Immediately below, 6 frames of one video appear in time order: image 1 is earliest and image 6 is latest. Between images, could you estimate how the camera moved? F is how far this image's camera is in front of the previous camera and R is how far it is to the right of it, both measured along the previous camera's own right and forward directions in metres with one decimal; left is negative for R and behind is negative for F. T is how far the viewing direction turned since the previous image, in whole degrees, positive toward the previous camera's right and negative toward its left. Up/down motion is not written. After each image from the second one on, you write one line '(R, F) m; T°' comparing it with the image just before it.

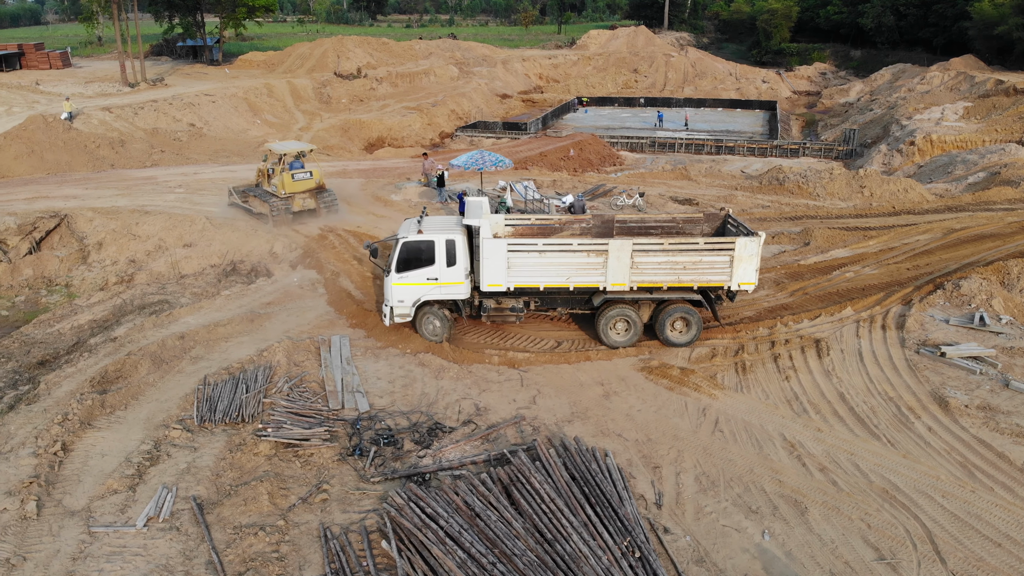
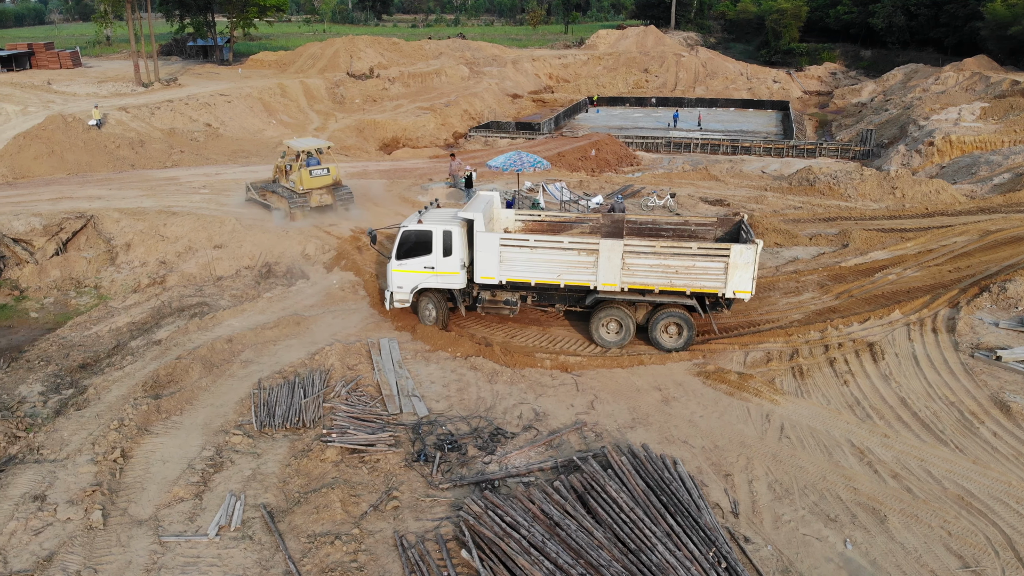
(-0.8, +0.2) m; 0°
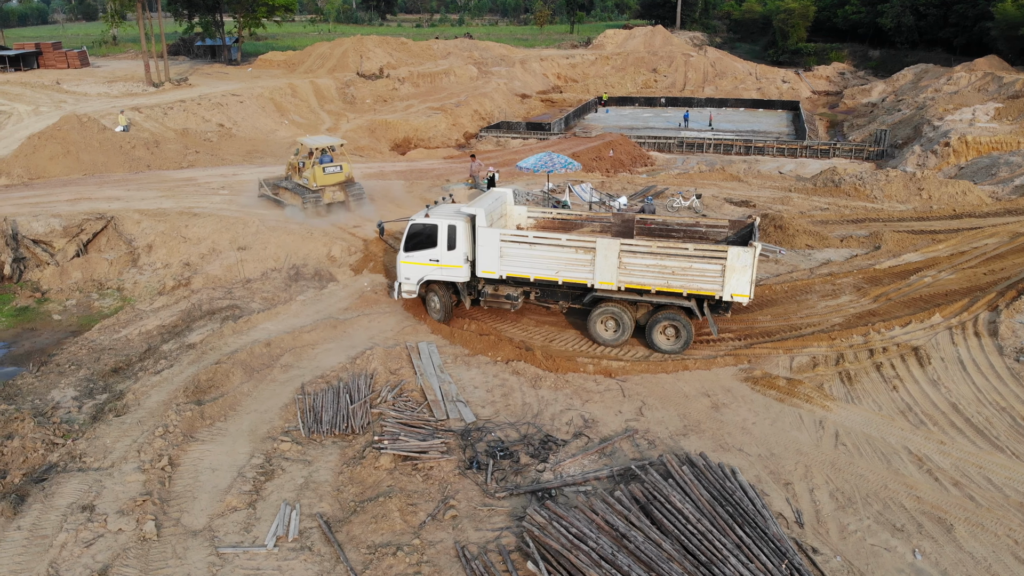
(-0.7, +0.2) m; 0°
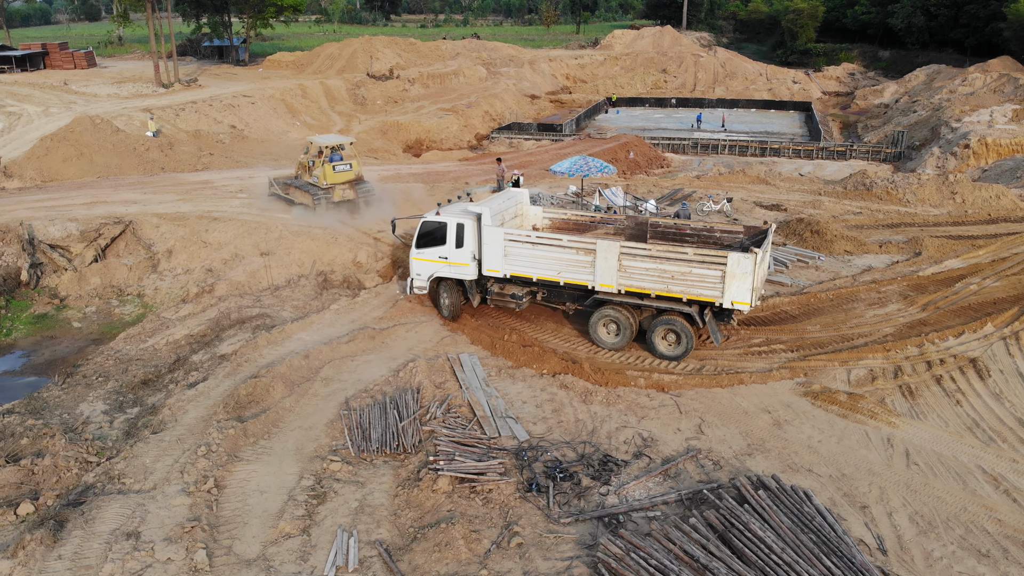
(-0.7, +0.4) m; 0°
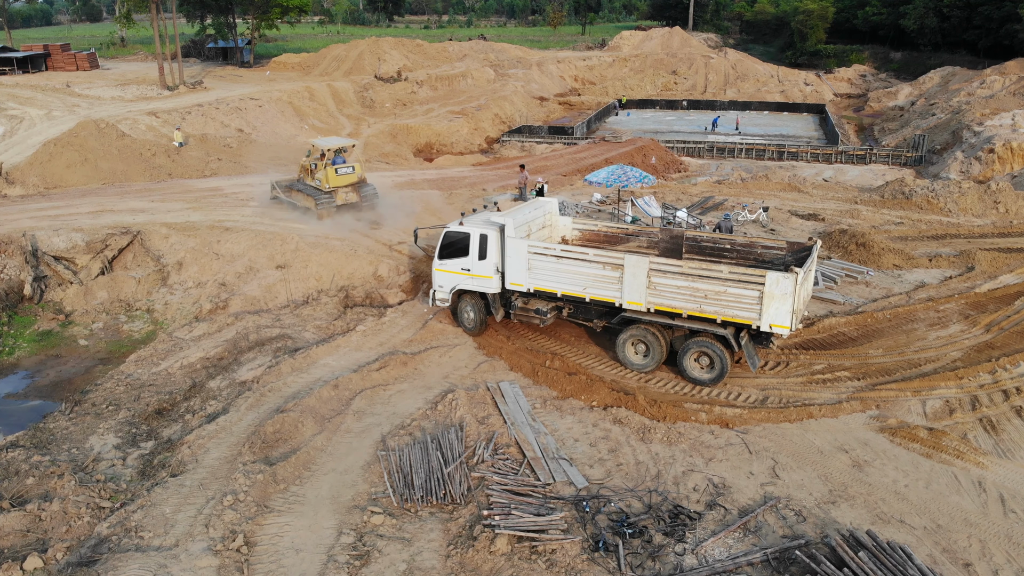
(-0.7, +0.8) m; 0°
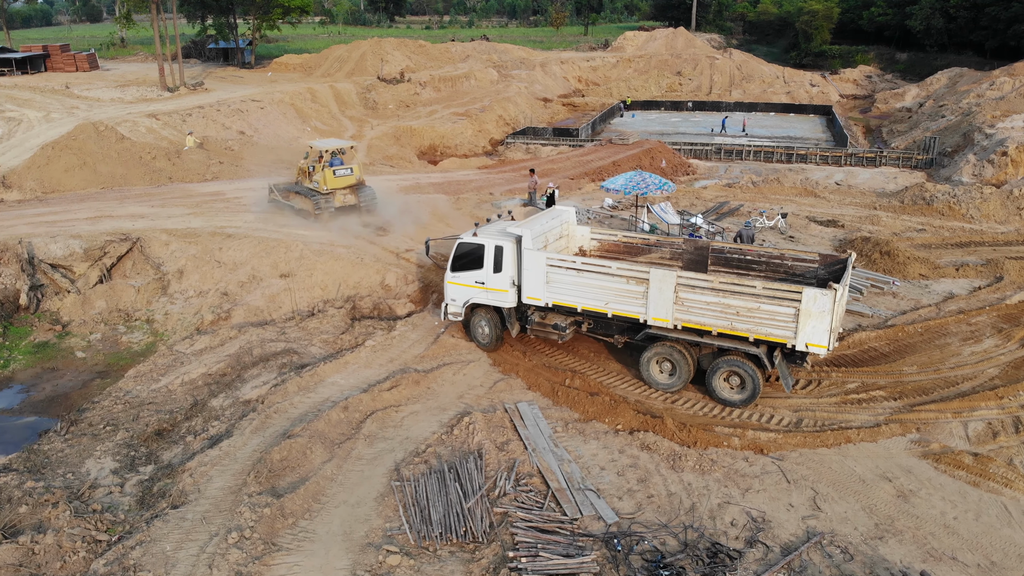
(-0.3, +0.5) m; 0°
